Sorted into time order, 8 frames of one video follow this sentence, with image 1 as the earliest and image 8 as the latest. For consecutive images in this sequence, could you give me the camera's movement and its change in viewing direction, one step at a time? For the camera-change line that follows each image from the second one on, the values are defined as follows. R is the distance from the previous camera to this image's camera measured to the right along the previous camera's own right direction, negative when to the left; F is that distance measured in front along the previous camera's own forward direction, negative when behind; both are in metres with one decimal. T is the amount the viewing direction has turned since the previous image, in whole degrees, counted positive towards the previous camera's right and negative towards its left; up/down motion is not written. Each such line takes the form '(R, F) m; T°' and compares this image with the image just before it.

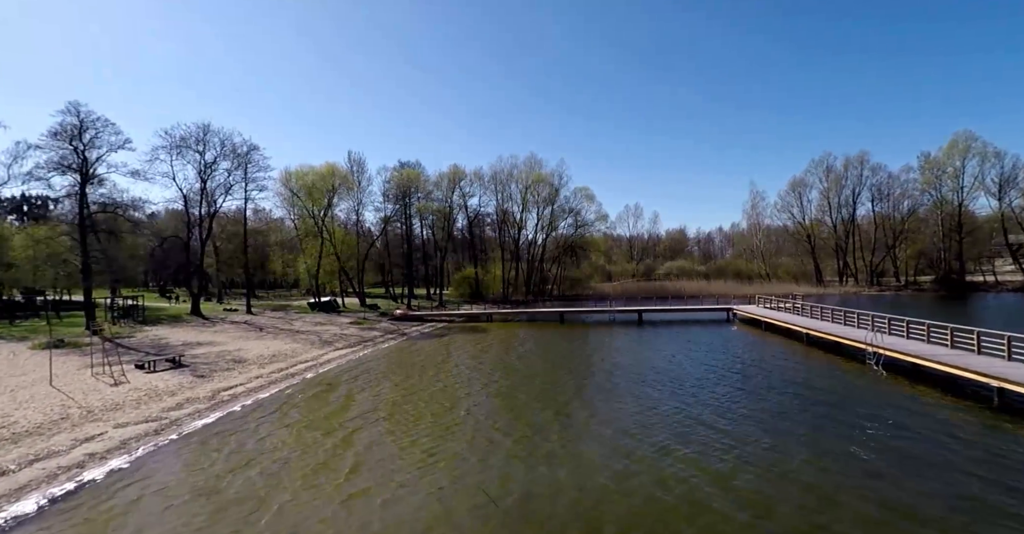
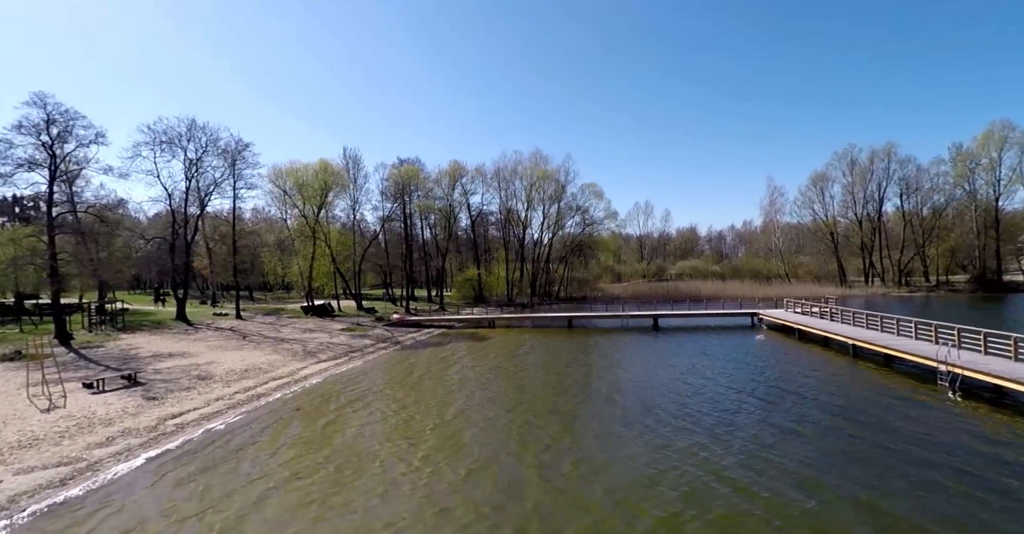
(+0.2, +2.6) m; -1°
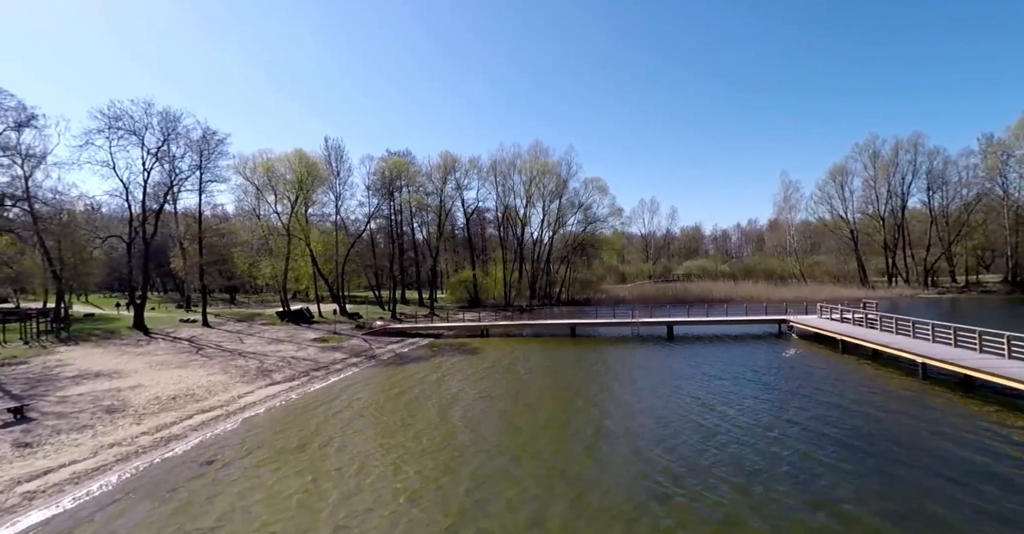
(+0.3, +3.8) m; 0°
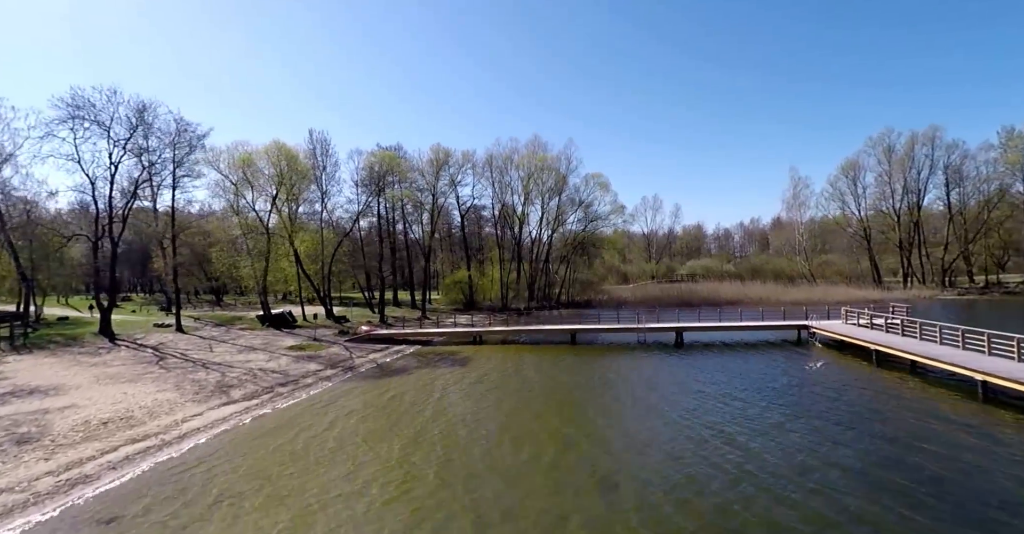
(+0.3, +2.4) m; 0°
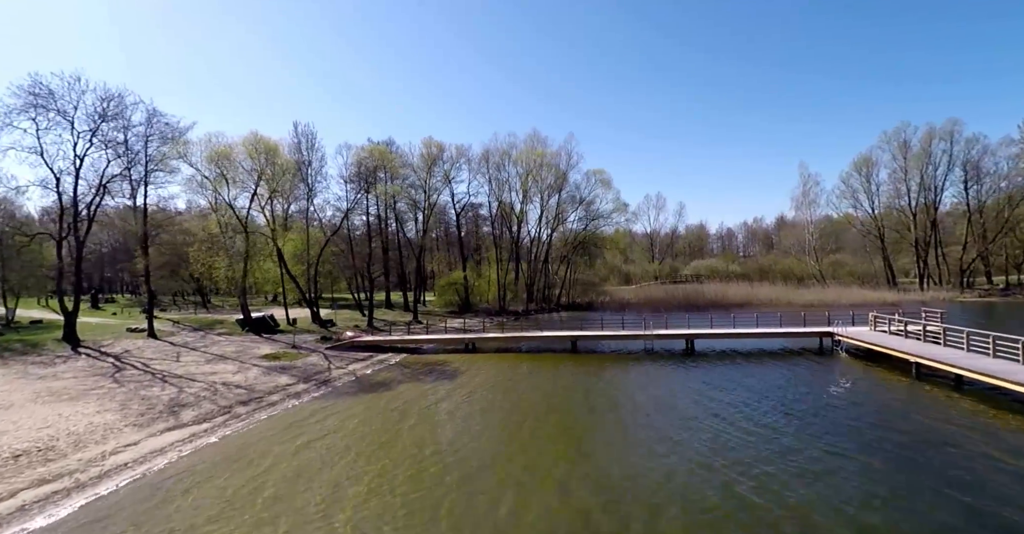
(+0.2, +2.2) m; 0°
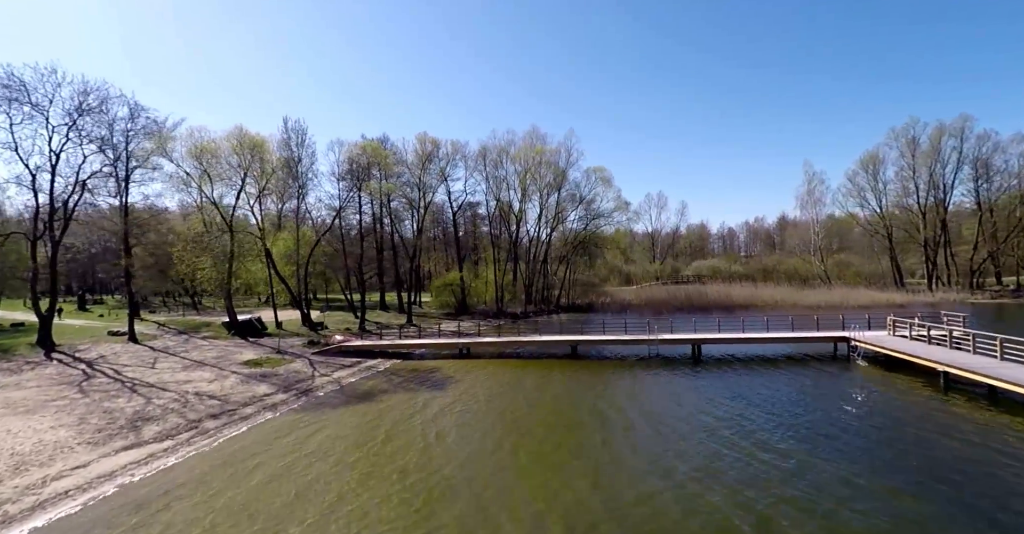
(+0.1, +1.3) m; 0°
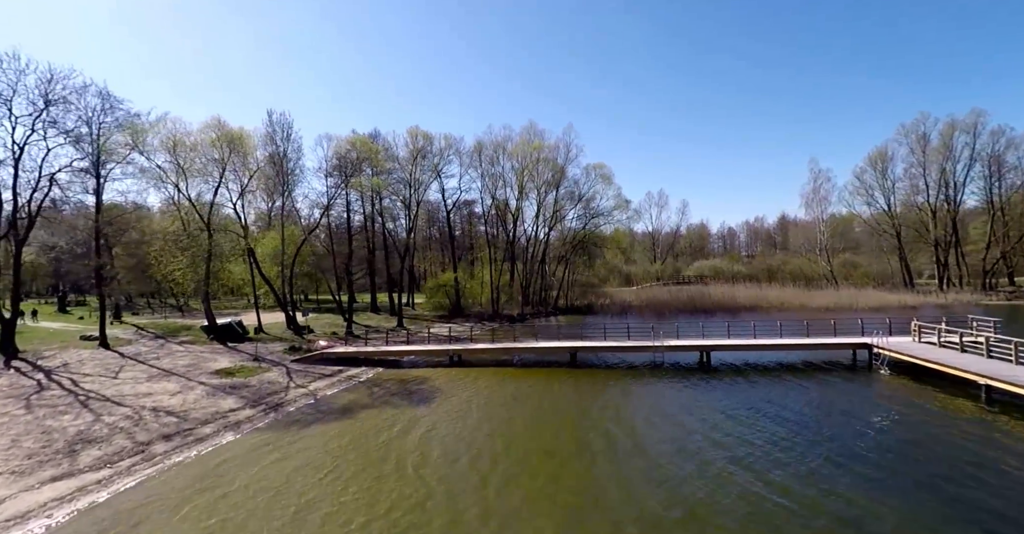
(+0.2, +1.7) m; 0°
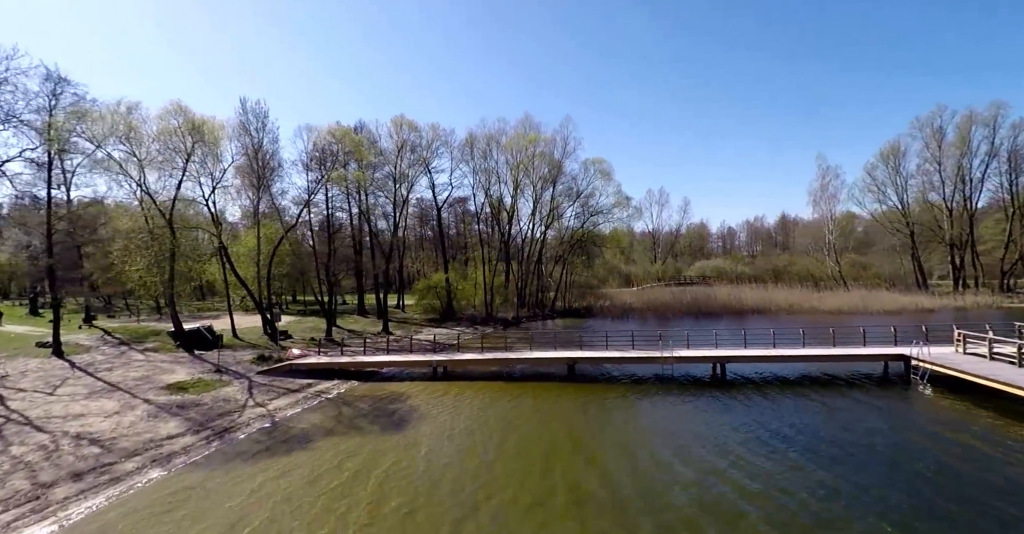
(+0.2, +2.3) m; 0°
